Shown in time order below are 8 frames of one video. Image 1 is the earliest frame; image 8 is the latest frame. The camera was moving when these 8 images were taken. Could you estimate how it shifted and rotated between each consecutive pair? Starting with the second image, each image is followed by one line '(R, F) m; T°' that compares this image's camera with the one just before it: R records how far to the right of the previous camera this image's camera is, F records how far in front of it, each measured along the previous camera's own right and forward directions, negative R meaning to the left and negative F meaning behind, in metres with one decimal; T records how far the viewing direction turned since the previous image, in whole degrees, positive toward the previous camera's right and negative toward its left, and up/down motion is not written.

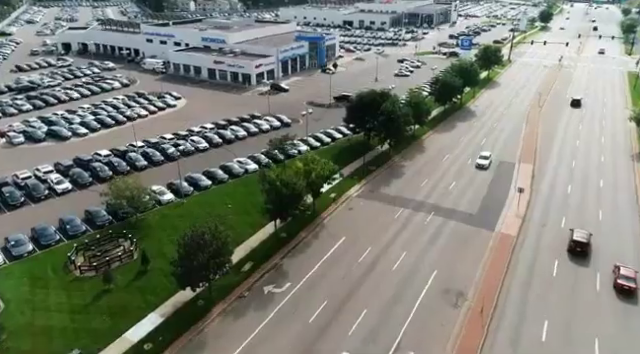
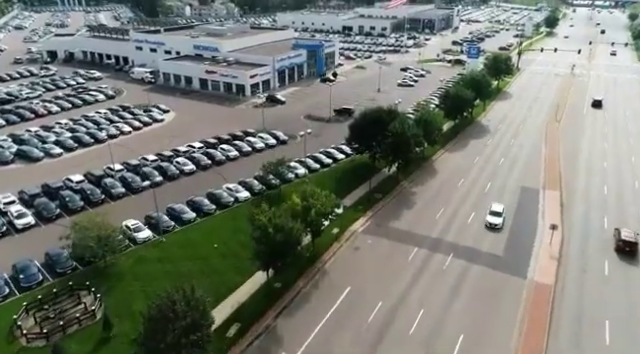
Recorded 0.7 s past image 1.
(-0.1, +5.0) m; 0°
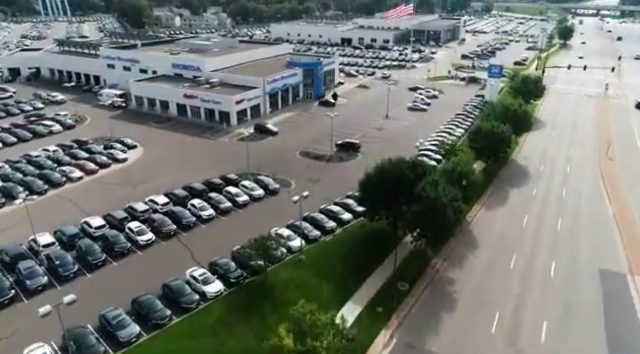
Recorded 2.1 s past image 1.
(-0.2, +11.2) m; 0°
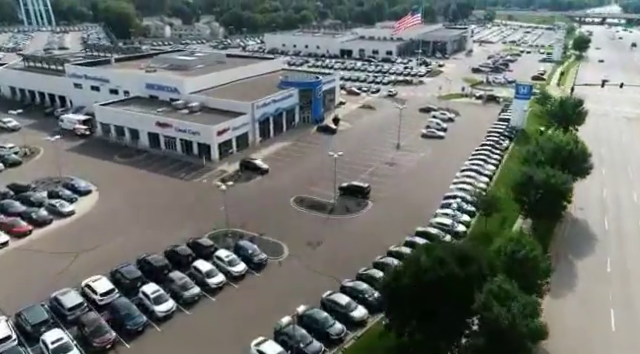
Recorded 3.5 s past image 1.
(-0.2, +10.4) m; 0°
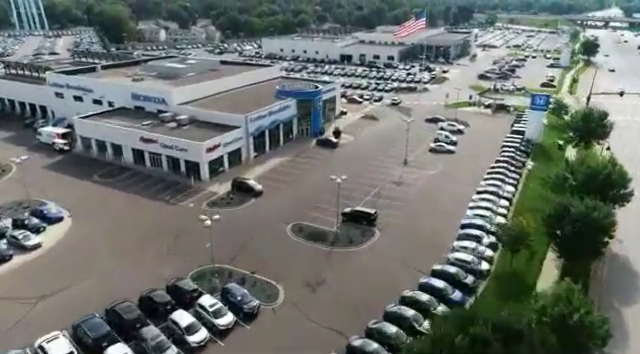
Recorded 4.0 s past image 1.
(-0.1, +4.7) m; 0°
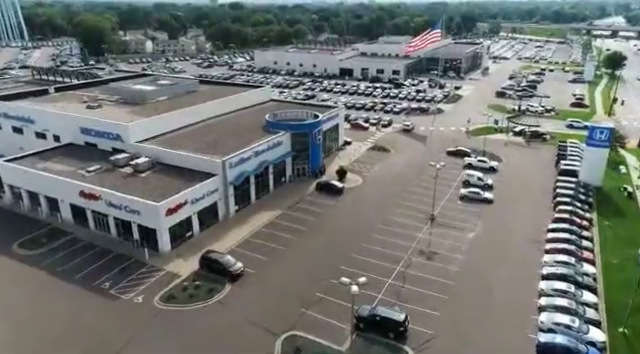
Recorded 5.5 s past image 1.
(-0.4, +12.1) m; 0°
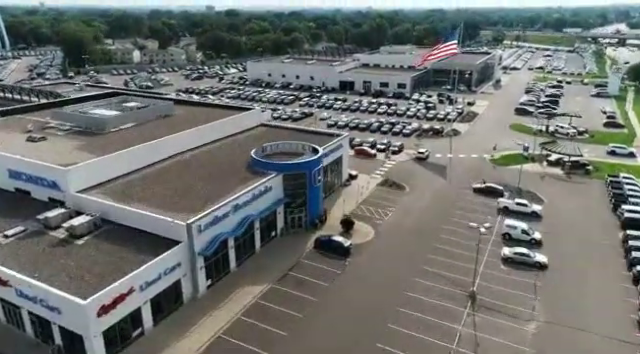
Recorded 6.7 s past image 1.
(-0.2, +10.2) m; 0°
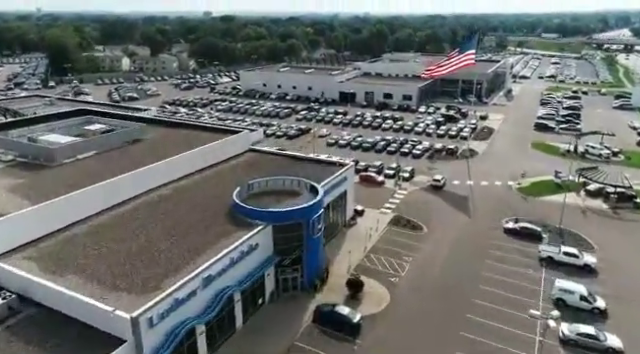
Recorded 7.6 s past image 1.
(-0.1, +8.1) m; 0°
